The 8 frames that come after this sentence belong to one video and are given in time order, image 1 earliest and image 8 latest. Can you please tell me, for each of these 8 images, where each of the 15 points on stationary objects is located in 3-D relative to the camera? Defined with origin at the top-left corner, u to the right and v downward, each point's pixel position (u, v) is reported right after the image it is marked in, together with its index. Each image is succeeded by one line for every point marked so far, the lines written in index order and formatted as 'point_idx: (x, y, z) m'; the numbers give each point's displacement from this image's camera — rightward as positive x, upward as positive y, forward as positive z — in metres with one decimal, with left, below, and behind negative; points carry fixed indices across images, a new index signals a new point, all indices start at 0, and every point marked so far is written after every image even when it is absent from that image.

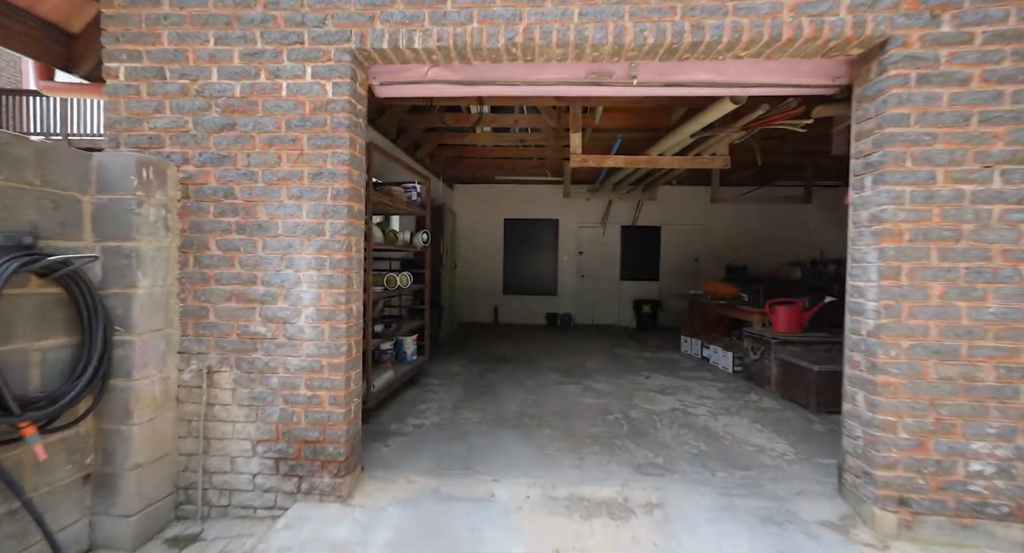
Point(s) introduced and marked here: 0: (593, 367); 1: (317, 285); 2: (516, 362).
0: (+0.8, -1.0, +4.7) m
1: (-0.8, 0.0, +1.9) m
2: (0.0, -0.9, +4.9) m
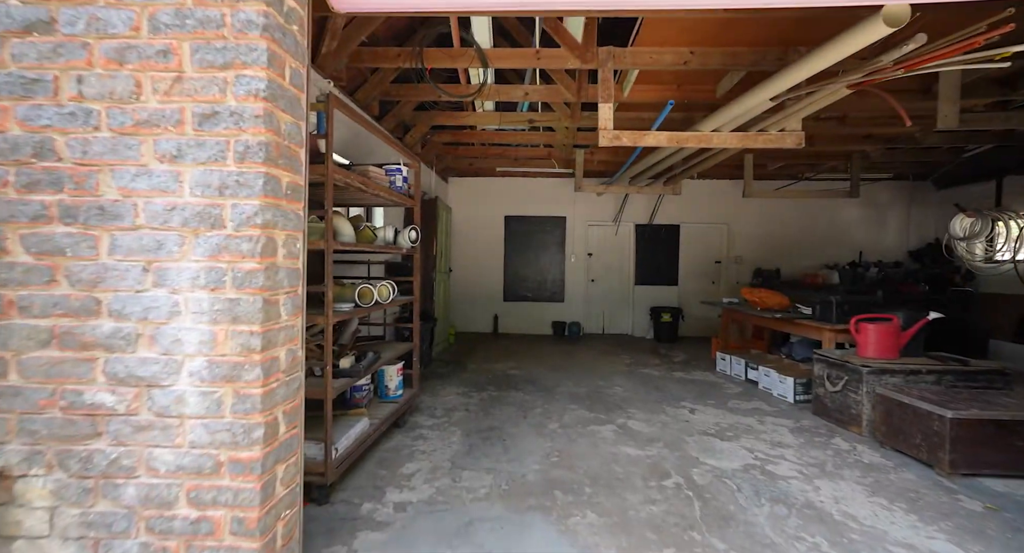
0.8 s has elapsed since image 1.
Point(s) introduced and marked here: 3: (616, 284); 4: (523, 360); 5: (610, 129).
0: (+0.9, -1.0, +3.9) m
1: (-0.7, -0.1, +1.1) m
2: (+0.1, -1.0, +4.0) m
3: (+1.7, -0.1, +7.5) m
4: (+0.1, -1.0, +5.2) m
5: (+0.7, +1.1, +3.2) m
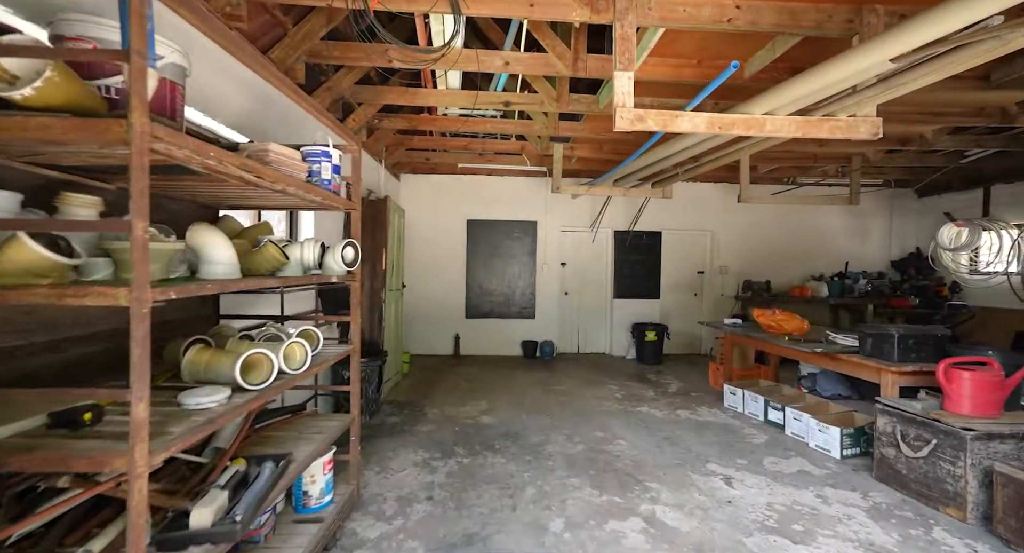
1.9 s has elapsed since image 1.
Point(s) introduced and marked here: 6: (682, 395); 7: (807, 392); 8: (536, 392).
0: (+0.8, -1.2, +3.0) m
1: (-0.6, -0.3, 0.0) m
2: (0.0, -1.2, +3.1) m
3: (+1.2, -0.3, +6.7) m
4: (-0.2, -1.1, +4.2) m
5: (+0.6, +0.9, +2.3) m
6: (+1.7, -1.2, +4.5) m
7: (+2.5, -1.0, +3.8) m
8: (+0.2, -1.2, +4.5) m
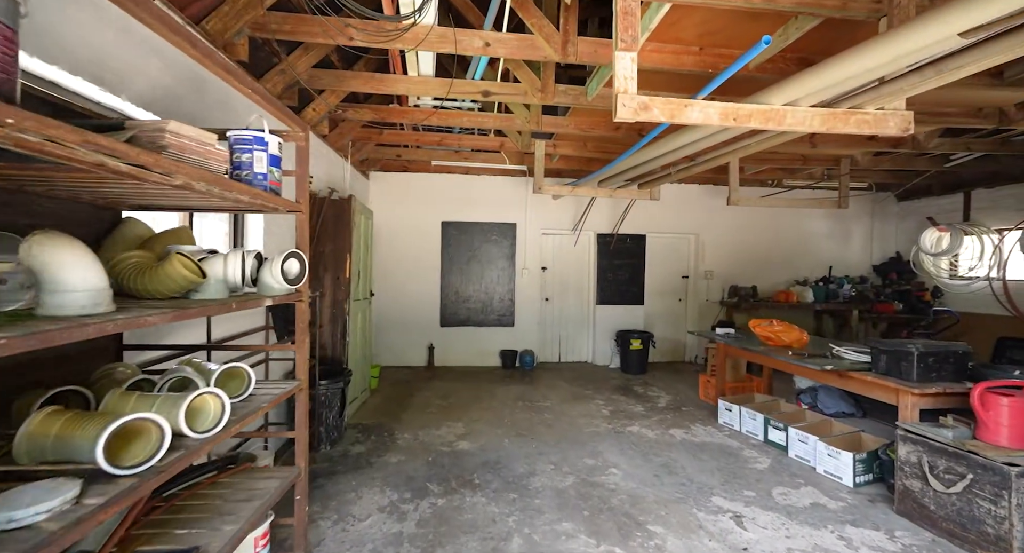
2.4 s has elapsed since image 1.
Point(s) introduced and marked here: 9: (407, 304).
0: (+0.7, -1.3, +2.7) m
1: (-0.5, -0.3, -0.4) m
2: (-0.1, -1.3, +2.7) m
3: (+0.9, -0.4, +6.4) m
4: (-0.3, -1.2, +3.8) m
5: (+0.5, +0.8, +2.0) m
6: (+1.5, -1.3, +4.3) m
7: (+2.4, -1.1, +3.6) m
8: (+0.1, -1.2, +4.2) m
9: (-1.4, -0.4, +5.9) m
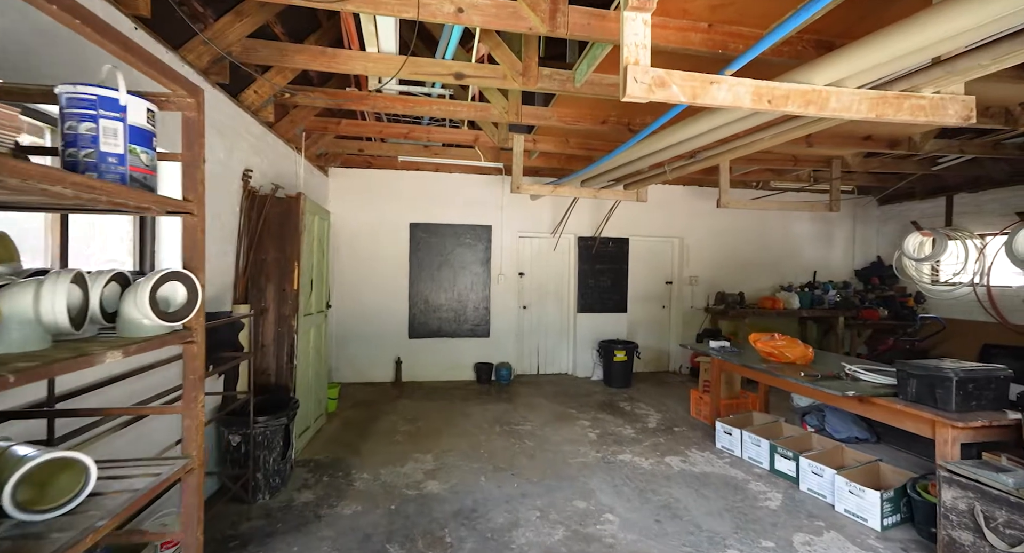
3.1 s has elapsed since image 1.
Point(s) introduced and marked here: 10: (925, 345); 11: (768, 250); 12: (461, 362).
0: (+0.6, -1.4, +2.3) m
1: (-0.4, -0.4, -0.8) m
2: (-0.3, -1.3, +2.2) m
3: (+0.6, -0.5, +6.0) m
4: (-0.5, -1.3, +3.4) m
5: (+0.5, +0.7, +1.6) m
6: (+1.3, -1.4, +3.9) m
7: (+2.2, -1.1, +3.3) m
8: (-0.1, -1.3, +3.7) m
9: (-1.7, -0.5, +5.4) m
10: (+5.9, -1.0, +6.3) m
11: (+3.8, +0.4, +6.6) m
12: (-0.6, -1.1, +5.6) m
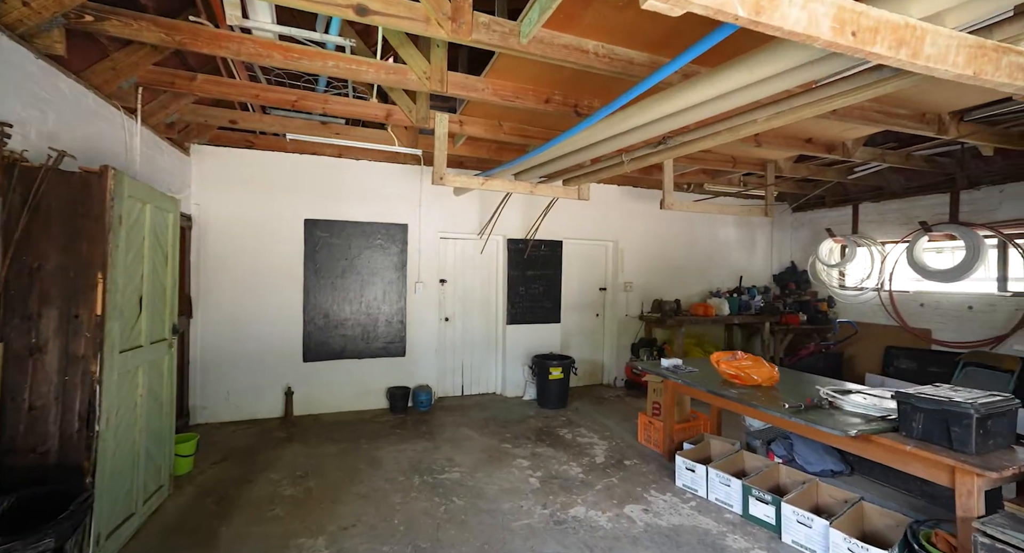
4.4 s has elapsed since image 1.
0: (+0.3, -1.4, +1.6) m
1: (-0.1, -0.5, -1.6) m
2: (-0.5, -1.4, +1.4) m
3: (-0.4, -0.6, +5.2) m
4: (-0.9, -1.4, +2.5) m
5: (+0.3, +0.7, +0.9) m
6: (+0.8, -1.4, +3.3) m
7: (+1.8, -1.2, +2.9) m
8: (-0.6, -1.4, +2.9) m
9: (-2.5, -0.5, +4.3) m
10: (+4.8, -1.1, +6.6) m
11: (+2.7, +0.3, +6.5) m
12: (-1.5, -1.2, +4.7) m
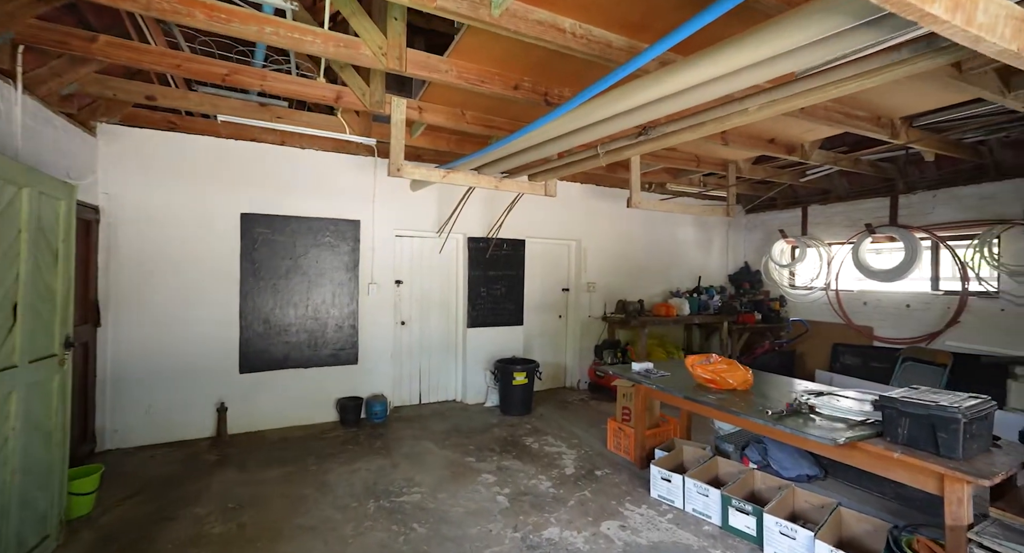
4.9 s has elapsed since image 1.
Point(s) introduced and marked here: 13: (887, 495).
0: (+0.3, -1.4, +1.4) m
1: (+0.2, -0.5, -1.9) m
2: (-0.5, -1.4, +1.1) m
3: (-0.8, -0.6, +4.9) m
4: (-1.1, -1.4, +2.1) m
5: (+0.4, +0.7, +0.7) m
6: (+0.5, -1.4, +3.2) m
7: (+1.6, -1.2, +2.8) m
8: (-0.8, -1.4, +2.5) m
9: (-2.8, -0.5, +3.7) m
10: (+4.2, -1.1, +6.8) m
11: (+2.1, +0.3, +6.5) m
12: (-1.8, -1.2, +4.3) m
13: (+2.1, -1.2, +2.5) m
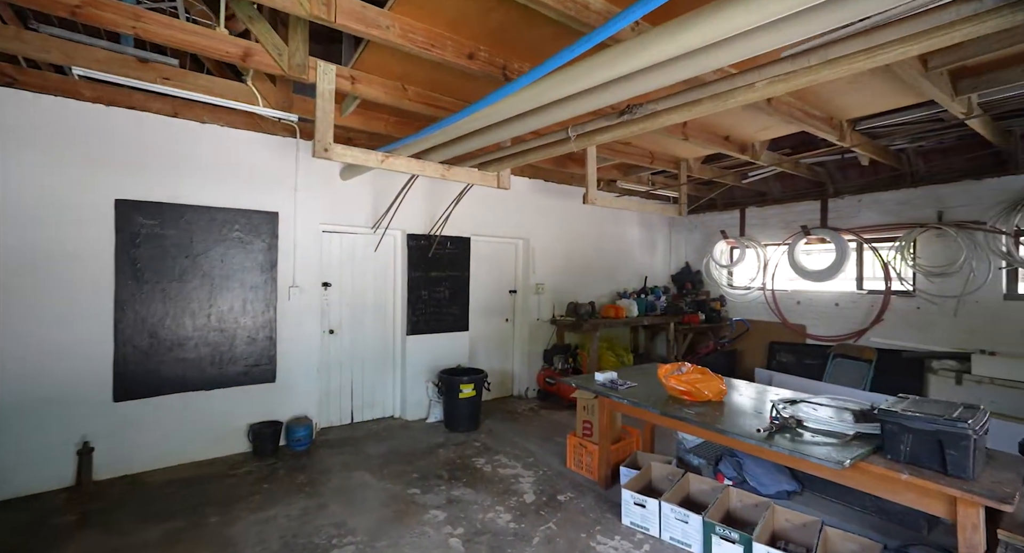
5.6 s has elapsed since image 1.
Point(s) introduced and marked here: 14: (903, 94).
0: (+0.2, -1.4, +1.0) m
1: (+0.6, -0.5, -2.3) m
2: (-0.5, -1.4, +0.6) m
3: (-1.3, -0.6, +4.4) m
4: (-1.2, -1.4, +1.5) m
5: (+0.4, +0.6, +0.3) m
6: (+0.2, -1.4, +2.8) m
7: (+1.3, -1.2, +2.6) m
8: (-1.0, -1.4, +2.0) m
9: (-3.1, -0.6, +2.9) m
10: (+3.3, -1.1, +6.9) m
11: (+1.3, +0.3, +6.3) m
12: (-2.3, -1.2, +3.5) m
13: (+1.9, -1.2, +2.4) m
14: (+2.7, +1.3, +3.1) m
